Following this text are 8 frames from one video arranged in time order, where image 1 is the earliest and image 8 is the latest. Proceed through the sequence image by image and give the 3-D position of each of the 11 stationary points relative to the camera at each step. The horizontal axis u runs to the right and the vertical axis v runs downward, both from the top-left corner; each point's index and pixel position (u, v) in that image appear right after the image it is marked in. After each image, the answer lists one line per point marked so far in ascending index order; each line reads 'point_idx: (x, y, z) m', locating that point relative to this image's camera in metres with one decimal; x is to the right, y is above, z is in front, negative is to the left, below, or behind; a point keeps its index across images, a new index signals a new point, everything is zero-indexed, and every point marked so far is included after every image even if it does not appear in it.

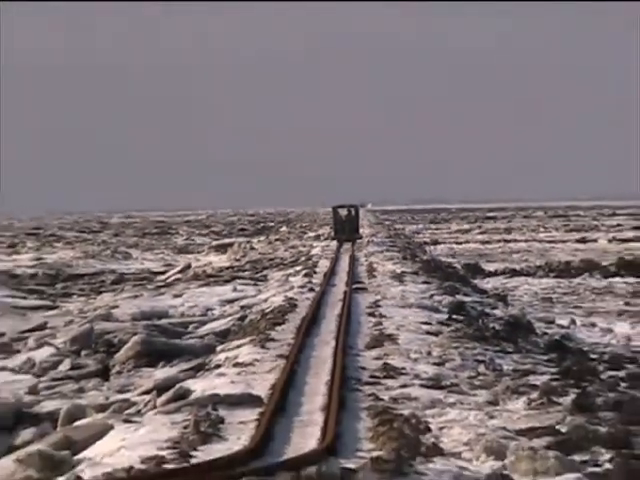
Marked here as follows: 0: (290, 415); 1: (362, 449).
0: (-0.3, -1.6, +11.0) m
1: (+0.4, -1.8, +10.1) m
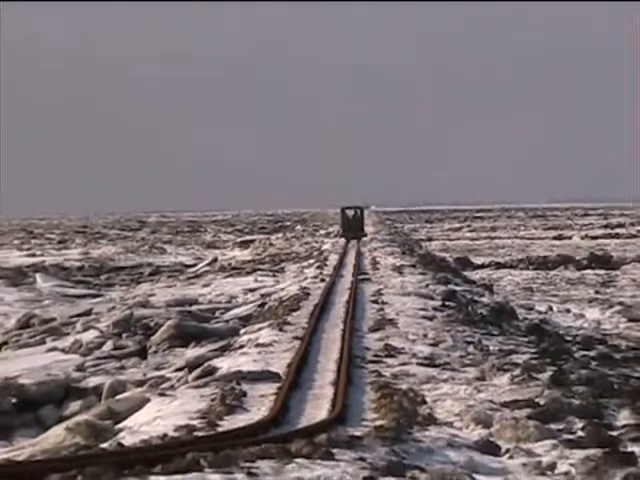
0: (-0.1, -1.5, +12.2) m
1: (+0.5, -1.8, +11.3) m
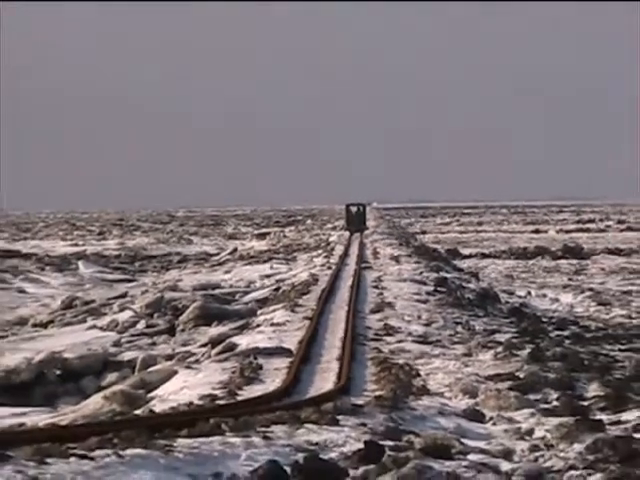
0: (-0.1, -1.5, +13.5) m
1: (+0.5, -1.7, +12.6) m
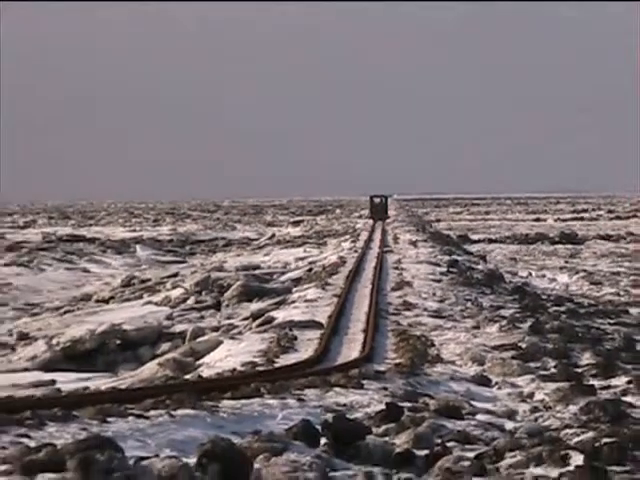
0: (+0.3, -1.3, +15.0) m
1: (+0.9, -1.5, +14.1) m
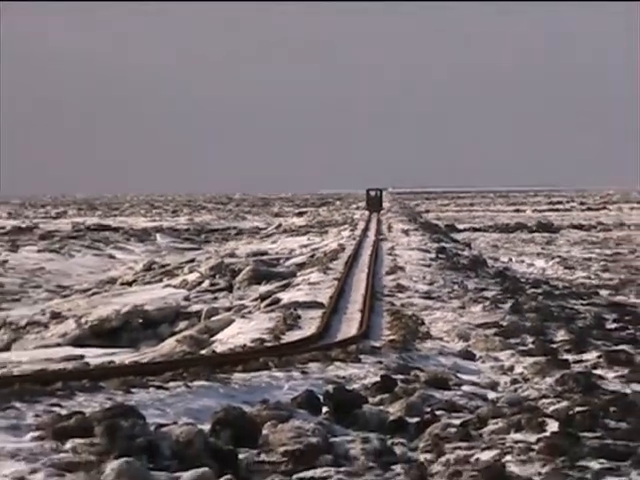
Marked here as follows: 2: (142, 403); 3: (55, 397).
0: (+0.3, -1.2, +16.4) m
1: (+0.9, -1.4, +15.5) m
2: (-2.3, -2.1, +13.3) m
3: (-3.5, -2.0, +13.8) m
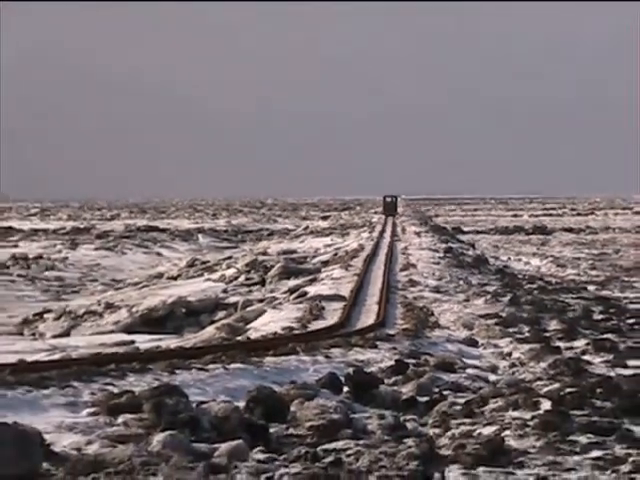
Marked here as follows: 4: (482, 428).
0: (+0.7, -1.2, +18.3) m
1: (+1.2, -1.4, +17.4) m
2: (-1.9, -2.1, +15.2) m
3: (-3.2, -2.0, +15.7) m
4: (+2.2, -2.5, +14.0) m
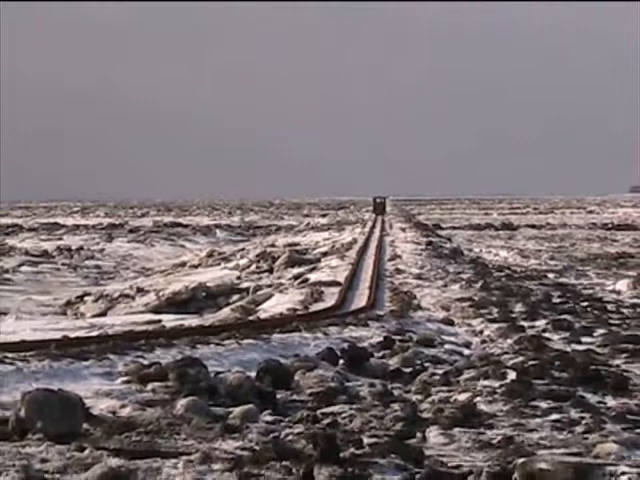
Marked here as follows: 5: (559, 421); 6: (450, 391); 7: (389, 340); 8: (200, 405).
0: (+0.7, -1.1, +21.0) m
1: (+1.2, -1.3, +20.0) m
2: (-2.0, -2.0, +17.9) m
3: (-3.2, -1.9, +18.5) m
4: (+2.2, -2.4, +16.7) m
5: (+3.6, -2.7, +15.8) m
6: (+2.1, -2.4, +16.9) m
7: (+1.2, -1.7, +18.5) m
8: (-1.8, -2.5, +15.9) m
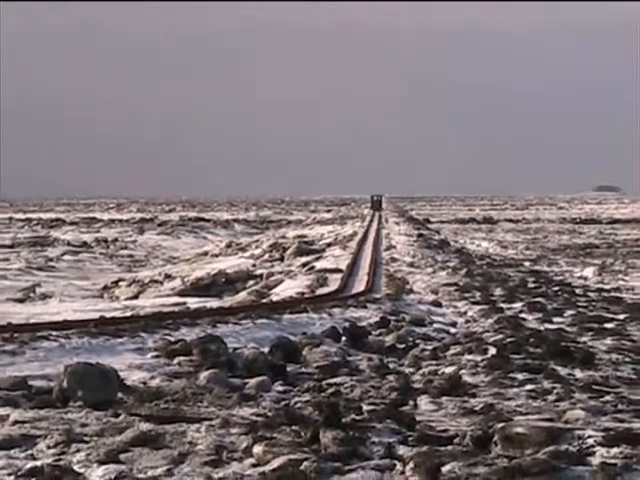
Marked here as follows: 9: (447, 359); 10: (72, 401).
0: (+0.8, -0.9, +23.6) m
1: (+1.4, -1.1, +22.6) m
2: (-1.9, -1.8, +20.6) m
3: (-3.1, -1.8, +21.1) m
4: (+2.2, -2.3, +19.3) m
5: (+3.6, -2.6, +18.4) m
6: (+2.2, -2.3, +19.5) m
7: (+1.3, -1.6, +21.1) m
8: (-1.7, -2.3, +18.5) m
9: (+2.3, -2.2, +19.7) m
10: (-3.9, -2.6, +17.0) m
